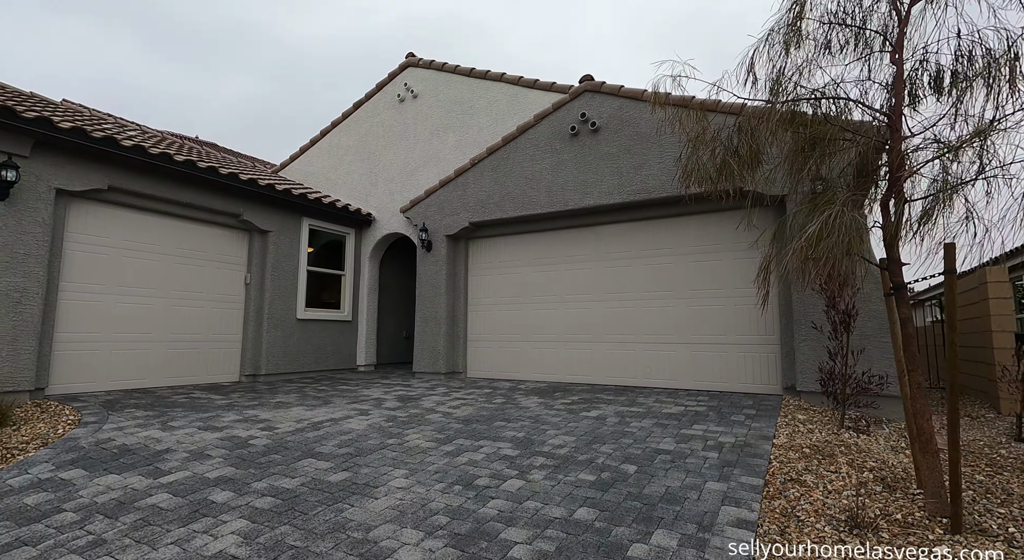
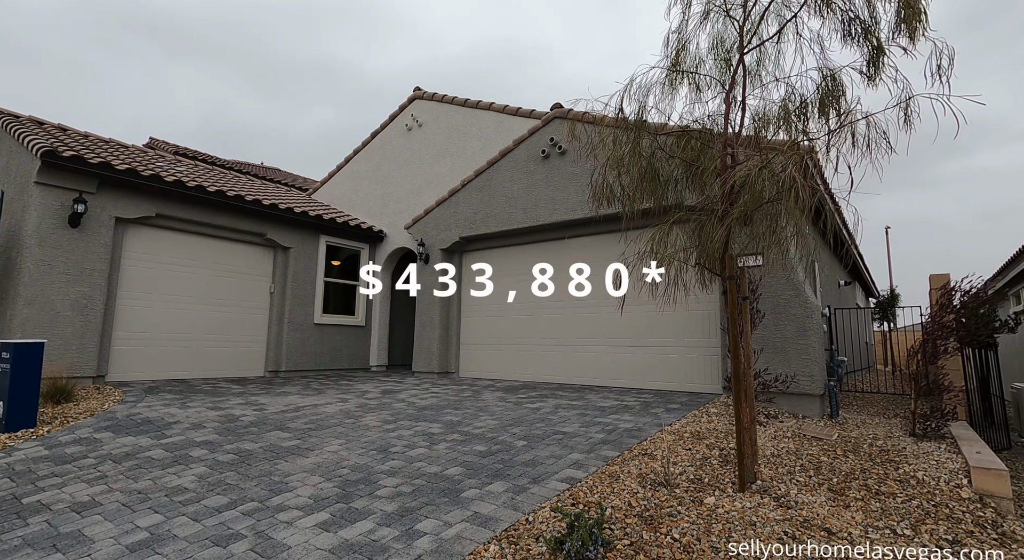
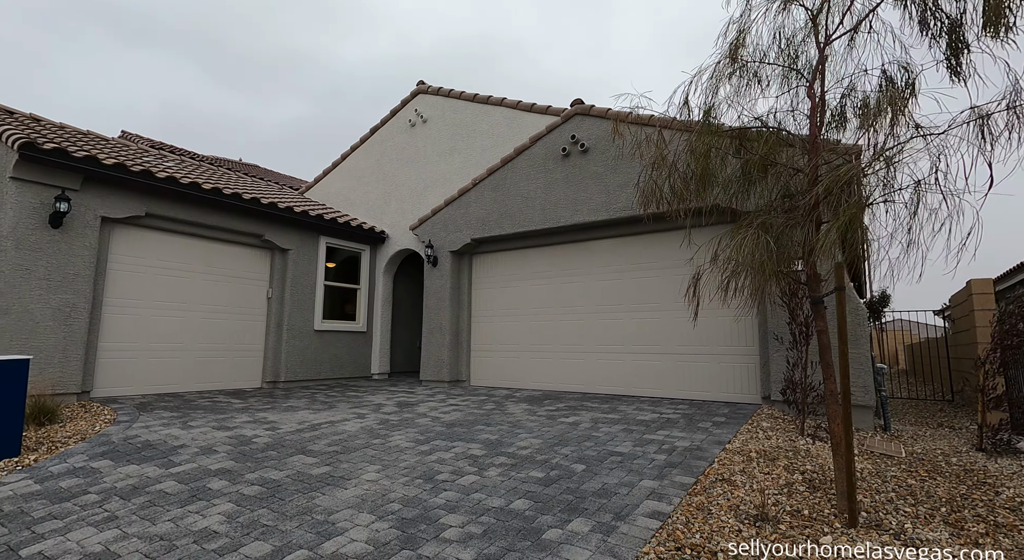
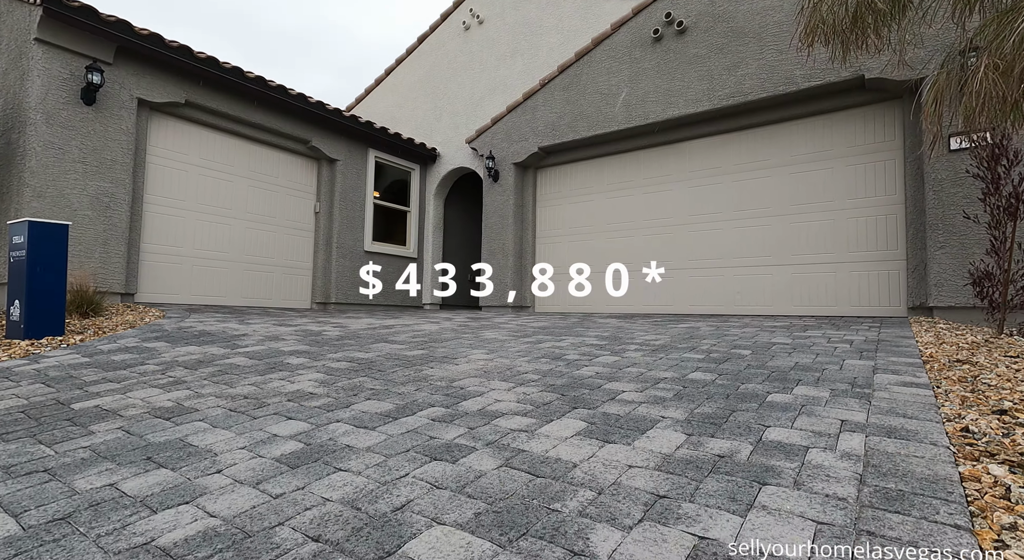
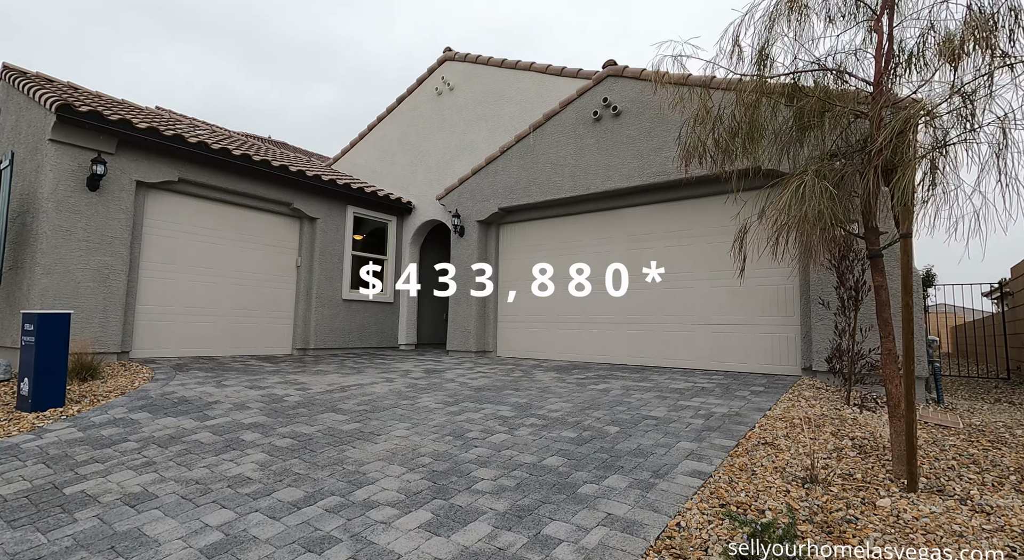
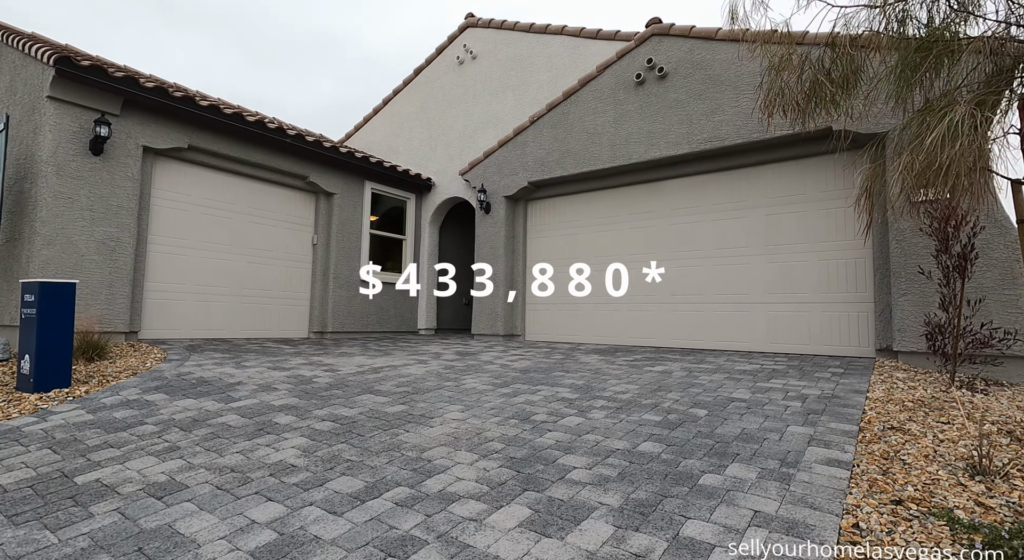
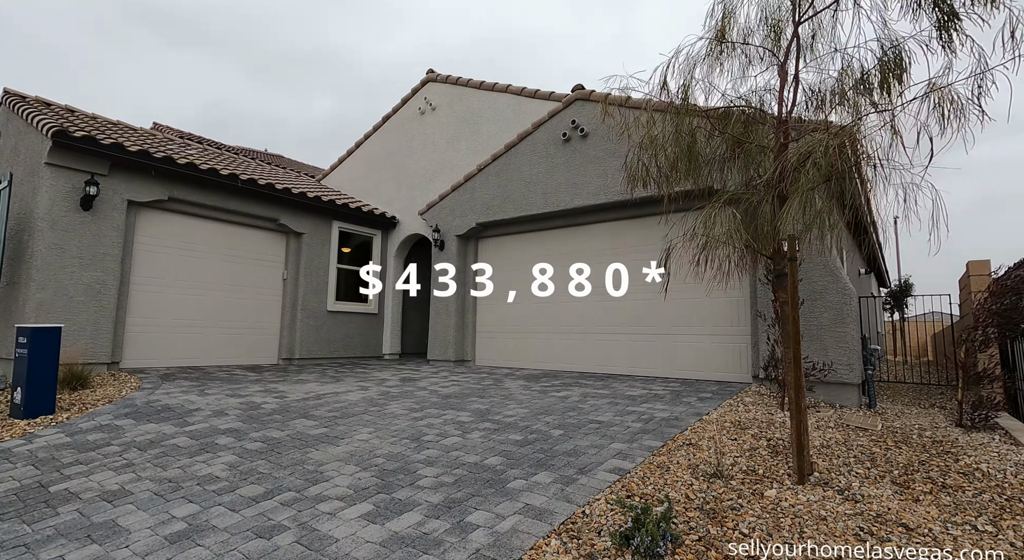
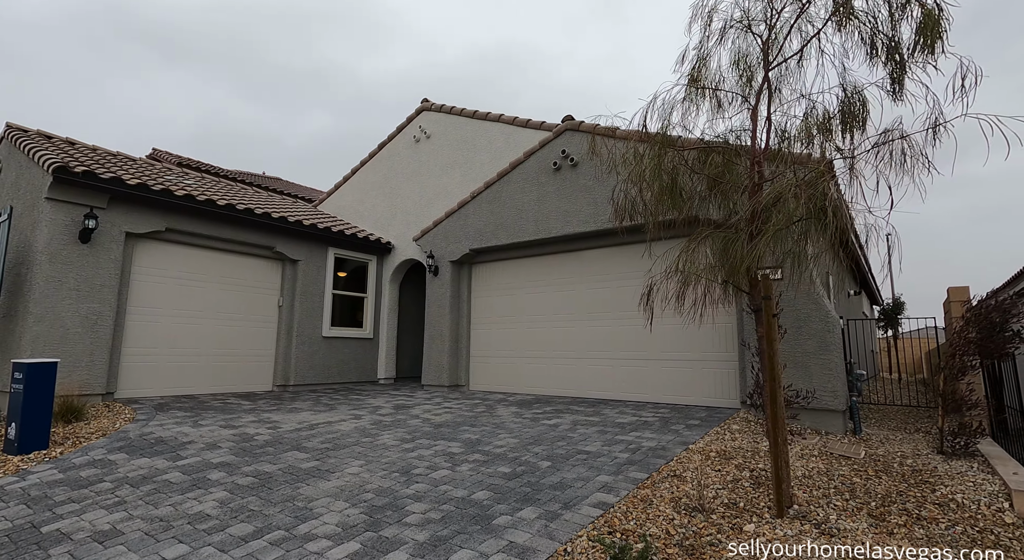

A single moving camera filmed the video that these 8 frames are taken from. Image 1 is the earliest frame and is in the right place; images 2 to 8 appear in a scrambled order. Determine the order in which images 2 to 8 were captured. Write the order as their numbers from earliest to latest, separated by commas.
3, 8, 2, 7, 5, 6, 4
